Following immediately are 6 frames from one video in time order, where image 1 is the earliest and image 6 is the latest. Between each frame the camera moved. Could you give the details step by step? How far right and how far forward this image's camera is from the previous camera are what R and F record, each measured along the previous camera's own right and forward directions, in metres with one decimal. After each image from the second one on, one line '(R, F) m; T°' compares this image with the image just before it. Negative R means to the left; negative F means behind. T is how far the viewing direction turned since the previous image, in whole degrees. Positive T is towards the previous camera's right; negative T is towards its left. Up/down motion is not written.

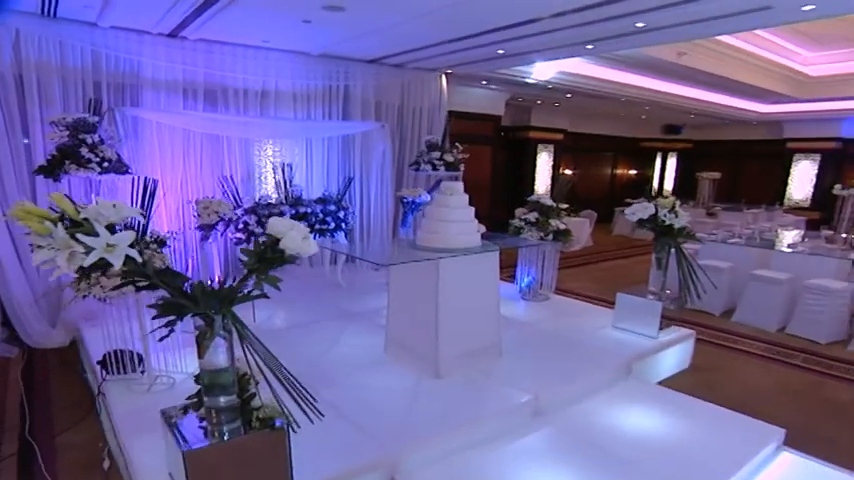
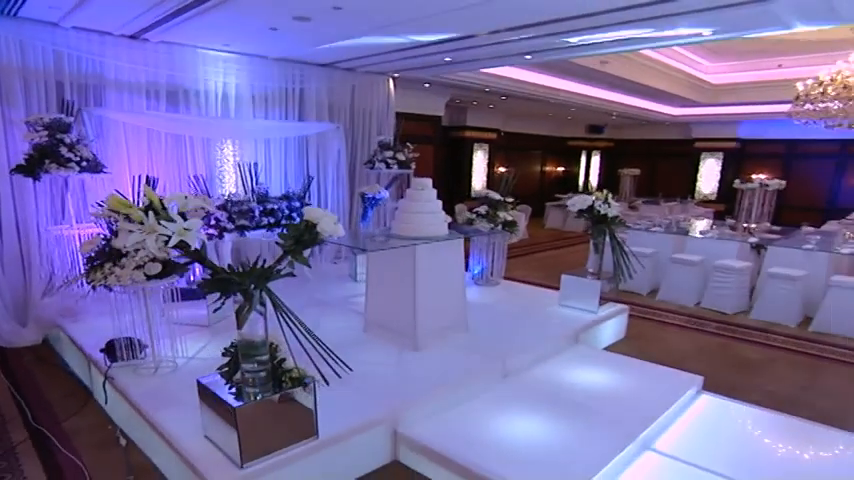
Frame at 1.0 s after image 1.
(-0.3, -0.4) m; +7°
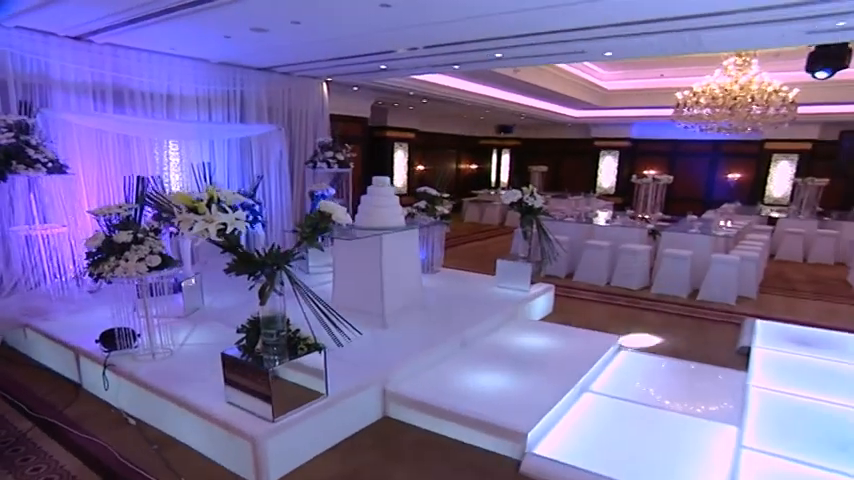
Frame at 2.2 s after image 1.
(-0.4, -0.4) m; +9°
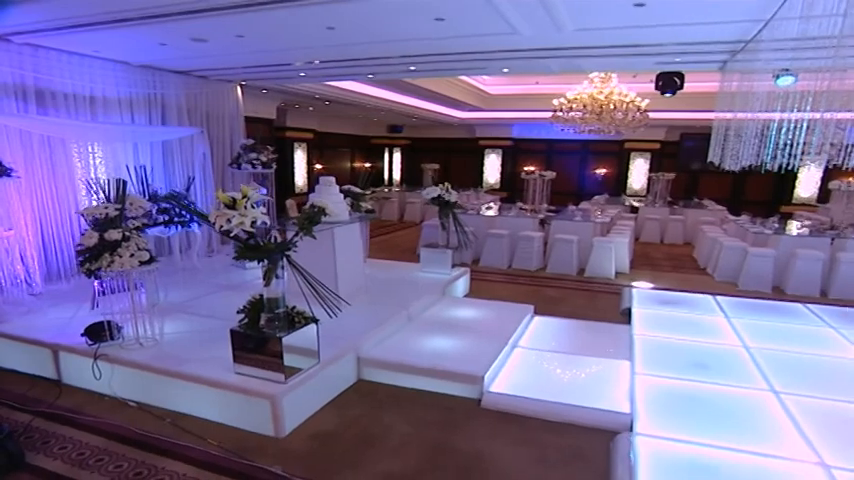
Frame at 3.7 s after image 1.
(-0.5, -0.5) m; +12°
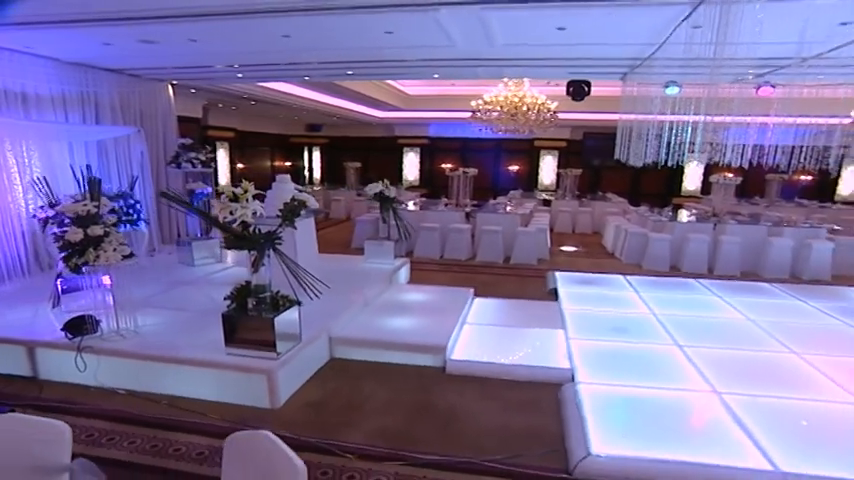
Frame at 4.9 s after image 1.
(-0.4, -0.4) m; +9°
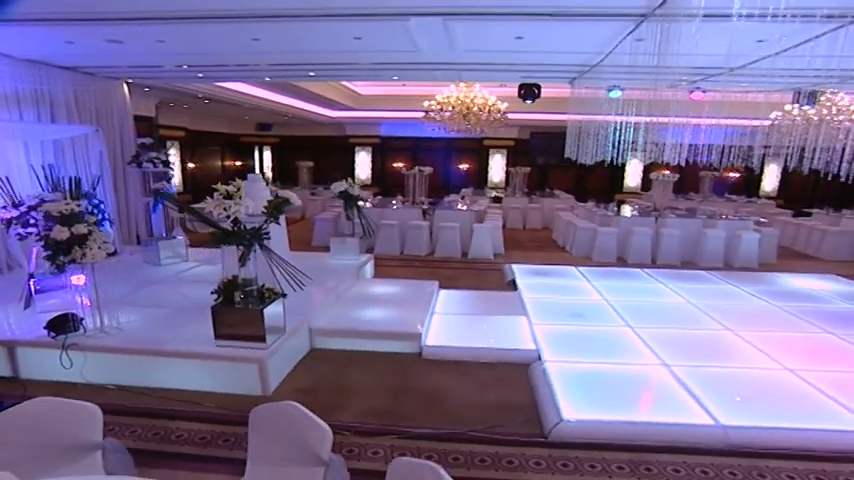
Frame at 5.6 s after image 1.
(-0.2, -0.2) m; +5°
